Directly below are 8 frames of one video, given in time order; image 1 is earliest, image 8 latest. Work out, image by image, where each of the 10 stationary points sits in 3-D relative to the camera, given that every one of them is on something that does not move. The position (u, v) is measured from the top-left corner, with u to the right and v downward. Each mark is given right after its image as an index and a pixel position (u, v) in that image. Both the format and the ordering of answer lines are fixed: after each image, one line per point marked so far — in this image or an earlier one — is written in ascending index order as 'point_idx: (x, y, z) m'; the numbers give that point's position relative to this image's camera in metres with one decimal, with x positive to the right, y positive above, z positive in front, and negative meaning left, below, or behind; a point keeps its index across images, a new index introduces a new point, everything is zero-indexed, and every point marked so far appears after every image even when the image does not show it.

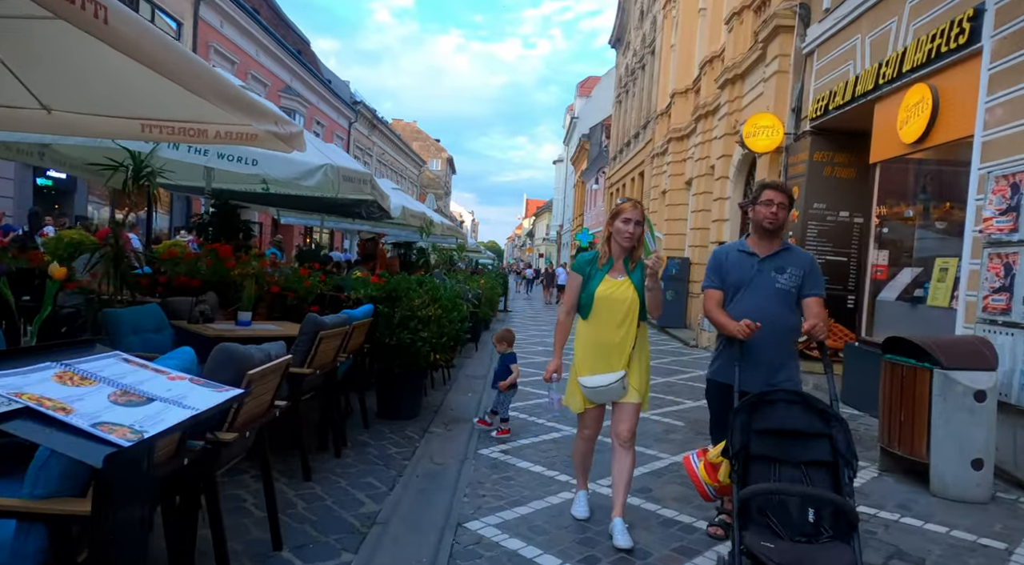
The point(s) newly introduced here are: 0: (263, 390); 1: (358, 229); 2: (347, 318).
0: (-1.1, -0.5, +2.9) m
1: (-4.1, +1.4, +16.7) m
2: (-1.3, -0.3, +4.8) m
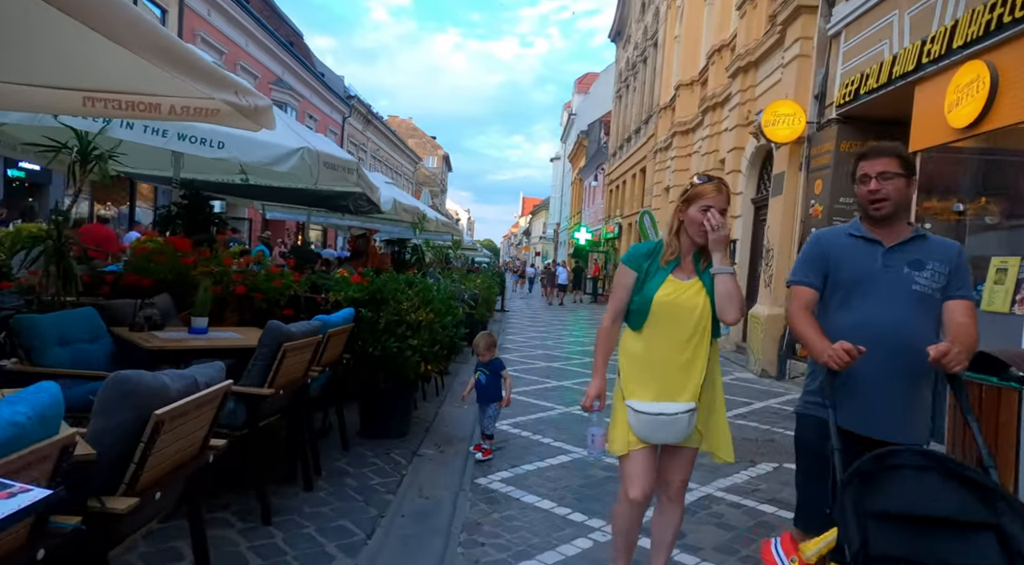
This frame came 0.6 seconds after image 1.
0: (-1.1, -0.5, +2.1) m
1: (-4.1, +1.5, +15.9) m
2: (-1.2, -0.3, +4.0) m
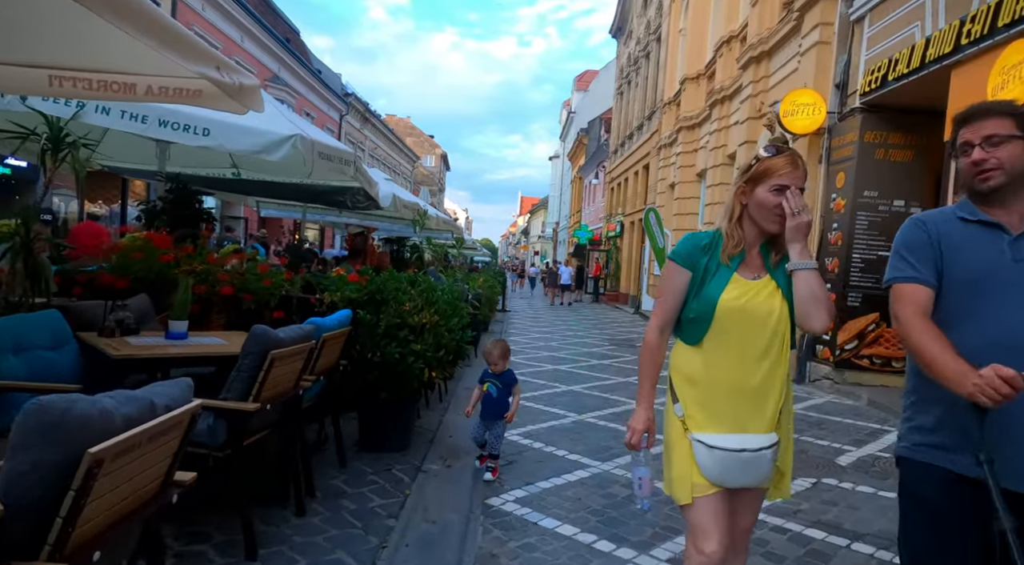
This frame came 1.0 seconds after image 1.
0: (-1.0, -0.5, +1.7) m
1: (-4.1, +1.5, +15.4) m
2: (-1.1, -0.3, +3.6) m
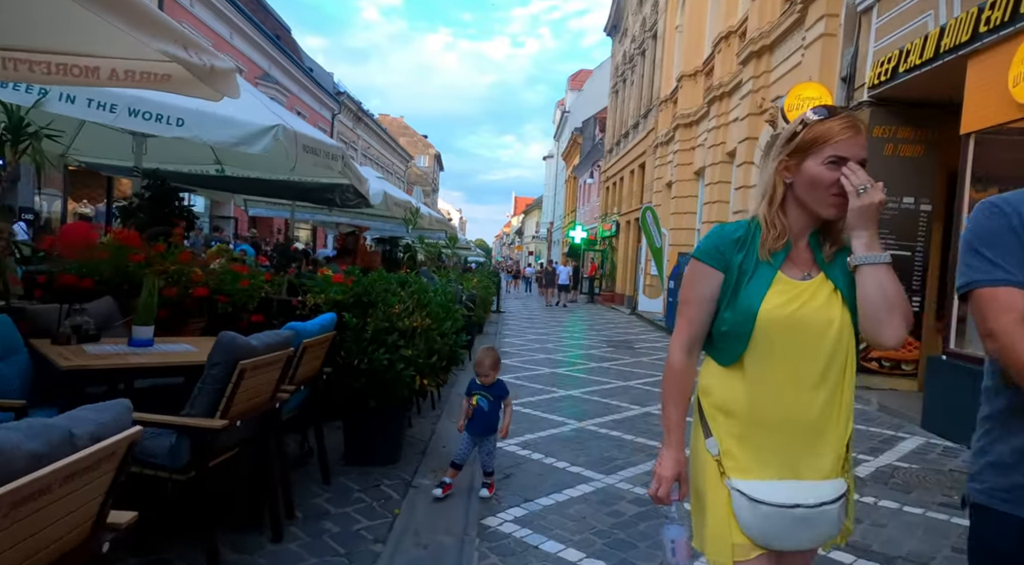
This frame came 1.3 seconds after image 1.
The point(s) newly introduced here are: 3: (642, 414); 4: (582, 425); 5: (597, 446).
0: (-1.0, -0.5, +1.4) m
1: (-4.2, +1.5, +15.1) m
2: (-1.1, -0.3, +3.2) m
3: (+1.4, -1.4, +6.7) m
4: (+0.7, -1.4, +6.0) m
5: (+0.7, -1.4, +5.3) m
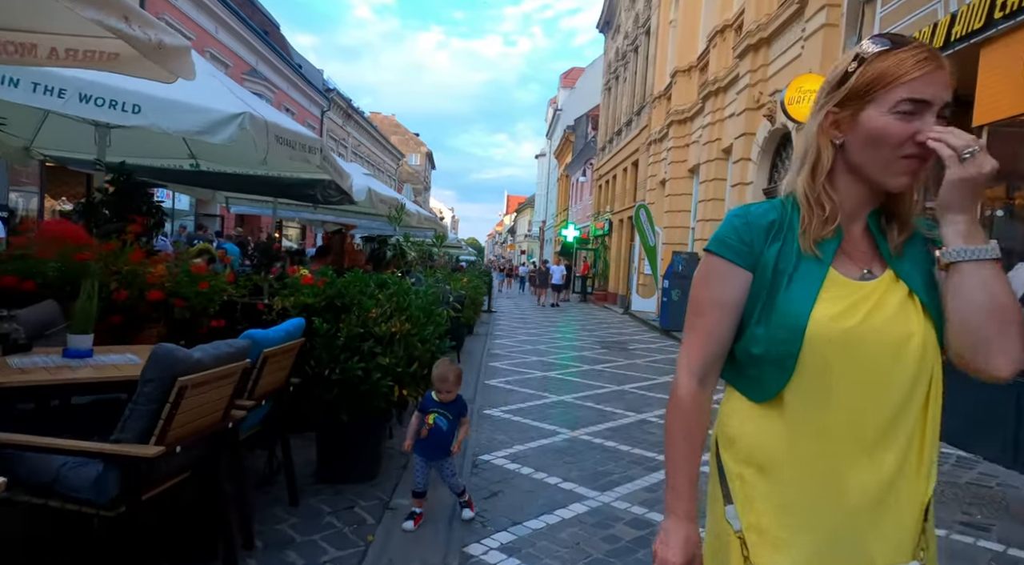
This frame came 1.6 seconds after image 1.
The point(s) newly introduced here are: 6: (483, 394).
0: (-1.0, -0.5, +1.0) m
1: (-4.4, +1.5, +14.7) m
2: (-1.2, -0.3, +2.9) m
3: (+1.3, -1.4, +6.3) m
4: (+0.6, -1.4, +5.7) m
5: (+0.6, -1.4, +4.9) m
6: (-0.4, -1.3, +7.5) m
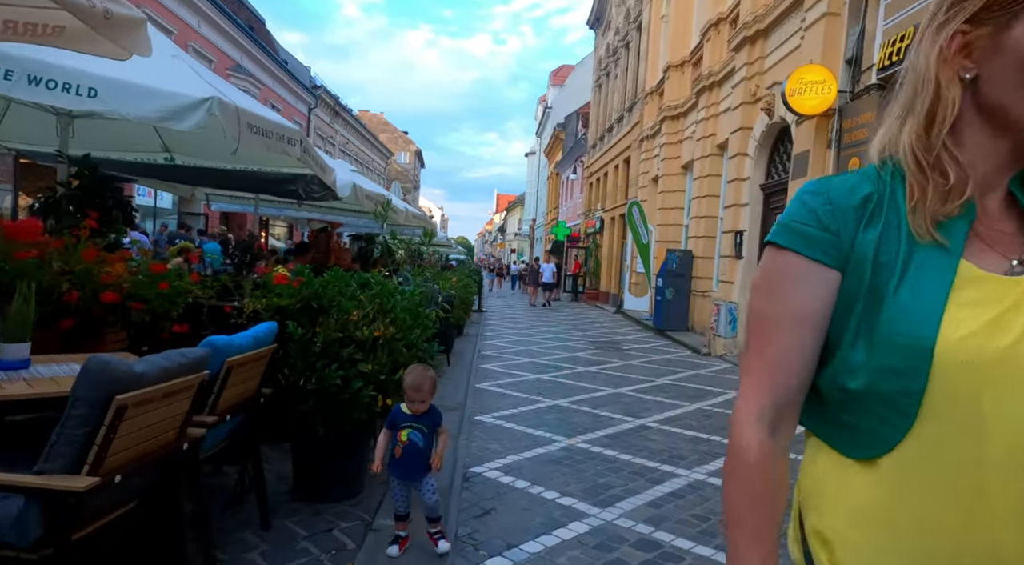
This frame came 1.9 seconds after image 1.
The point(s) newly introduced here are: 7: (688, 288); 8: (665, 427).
0: (-1.0, -0.5, +0.7) m
1: (-4.6, +1.5, +14.3) m
2: (-1.2, -0.3, +2.5) m
3: (+1.2, -1.4, +6.0) m
4: (+0.5, -1.4, +5.4) m
5: (+0.6, -1.4, +4.6) m
6: (-0.4, -1.3, +7.2) m
7: (+4.0, -0.1, +14.3) m
8: (+1.5, -1.4, +6.1) m
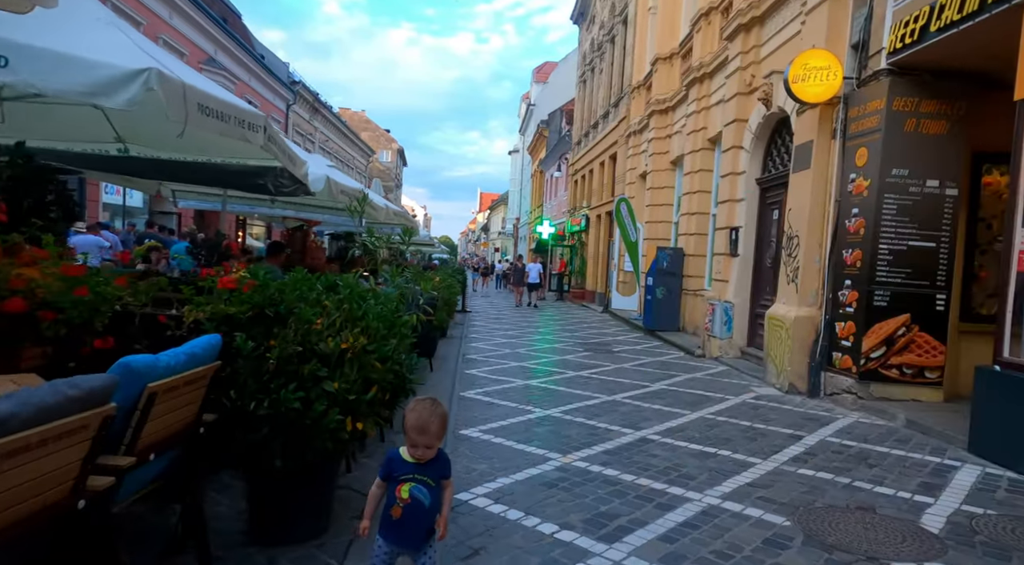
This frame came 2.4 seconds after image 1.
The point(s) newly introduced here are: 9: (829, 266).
0: (-1.0, -0.6, +0.1) m
1: (-5.0, +1.5, +13.6) m
2: (-1.3, -0.3, +2.0) m
3: (+1.1, -1.4, +5.5) m
4: (+0.4, -1.4, +4.8) m
5: (+0.5, -1.4, +4.1) m
6: (-0.6, -1.3, +6.7) m
7: (+3.7, -0.1, +13.9) m
8: (+1.4, -1.4, +5.6) m
9: (+3.8, +0.2, +7.5) m
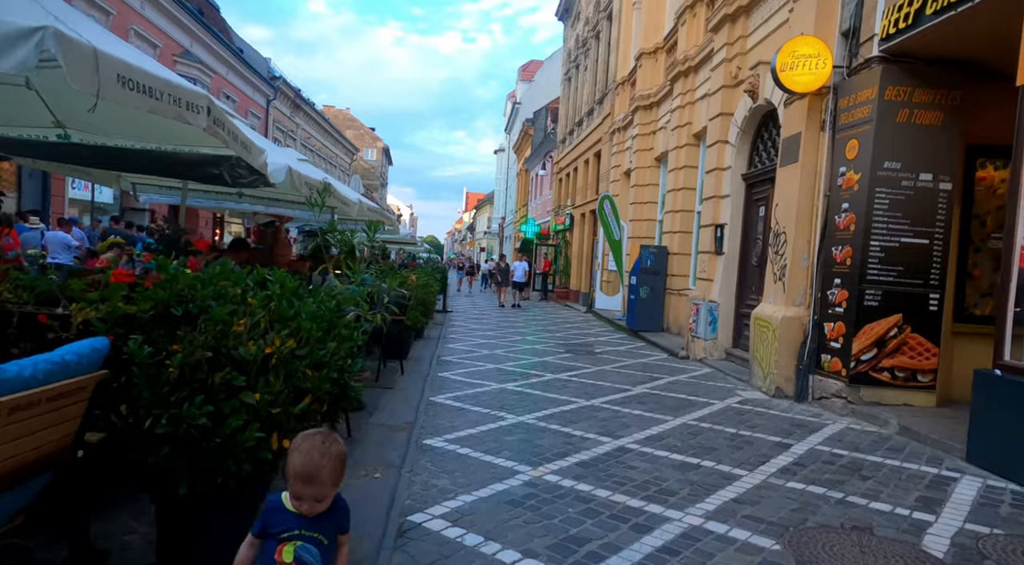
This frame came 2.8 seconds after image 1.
0: (-1.1, -0.5, -0.3) m
1: (-5.4, +1.5, +13.1) m
2: (-1.4, -0.3, +1.5) m
3: (+0.9, -1.4, +5.1) m
4: (+0.2, -1.4, +4.4) m
5: (+0.3, -1.4, +3.7) m
6: (-0.9, -1.3, +6.2) m
7: (+3.3, -0.1, +13.5) m
8: (+1.1, -1.4, +5.2) m
9: (+3.5, +0.2, +7.2) m
